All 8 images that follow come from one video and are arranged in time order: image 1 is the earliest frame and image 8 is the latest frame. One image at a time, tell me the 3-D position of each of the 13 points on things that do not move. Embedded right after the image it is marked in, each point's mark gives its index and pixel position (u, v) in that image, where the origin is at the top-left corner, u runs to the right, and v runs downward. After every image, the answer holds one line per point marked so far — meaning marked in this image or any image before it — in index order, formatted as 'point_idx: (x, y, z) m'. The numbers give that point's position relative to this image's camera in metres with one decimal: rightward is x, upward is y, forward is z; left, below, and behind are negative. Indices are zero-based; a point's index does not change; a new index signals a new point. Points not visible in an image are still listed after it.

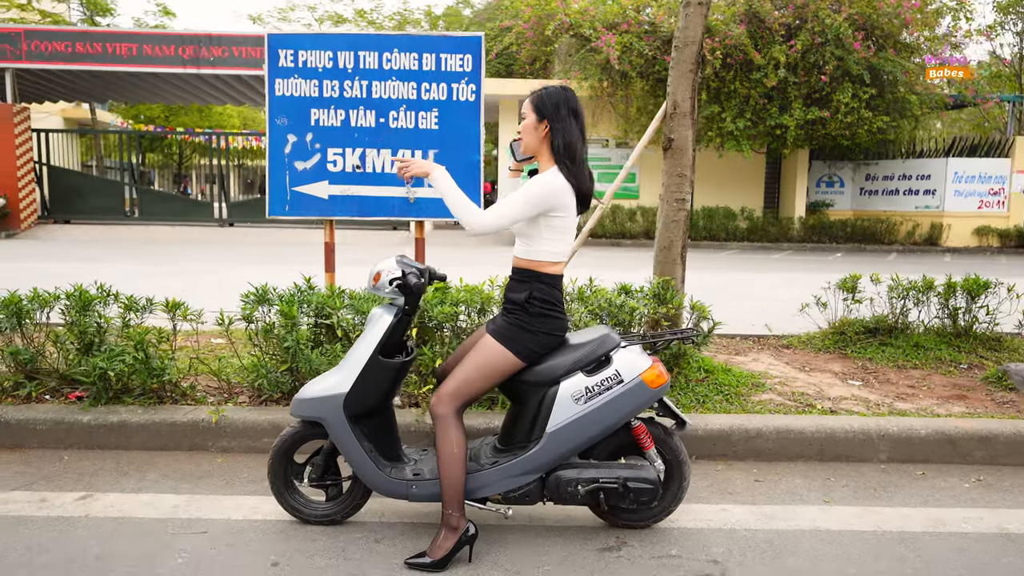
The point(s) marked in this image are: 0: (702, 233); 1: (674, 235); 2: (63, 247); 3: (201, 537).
0: (+4.6, +1.3, +17.3) m
1: (+1.2, +0.4, +5.4) m
2: (-9.1, +0.8, +14.5) m
3: (-1.4, -1.1, +3.2) m
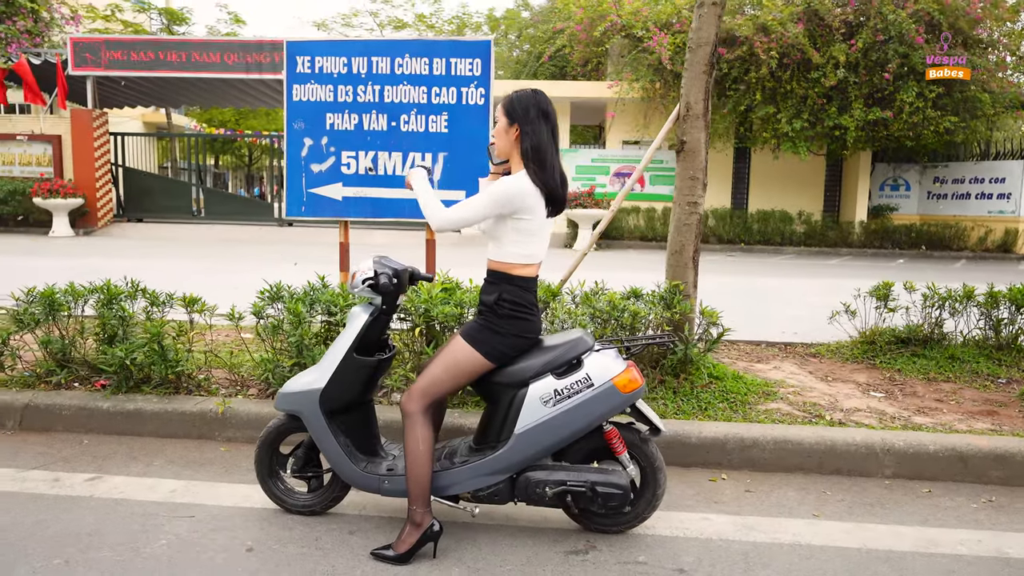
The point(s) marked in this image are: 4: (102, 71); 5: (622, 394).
0: (+5.8, +1.2, +16.9) m
1: (+1.3, +0.4, +5.3) m
2: (-8.2, +0.9, +15.3) m
3: (-1.5, -1.1, +3.4) m
4: (-10.2, +5.4, +17.8) m
5: (+0.5, -0.5, +3.2) m
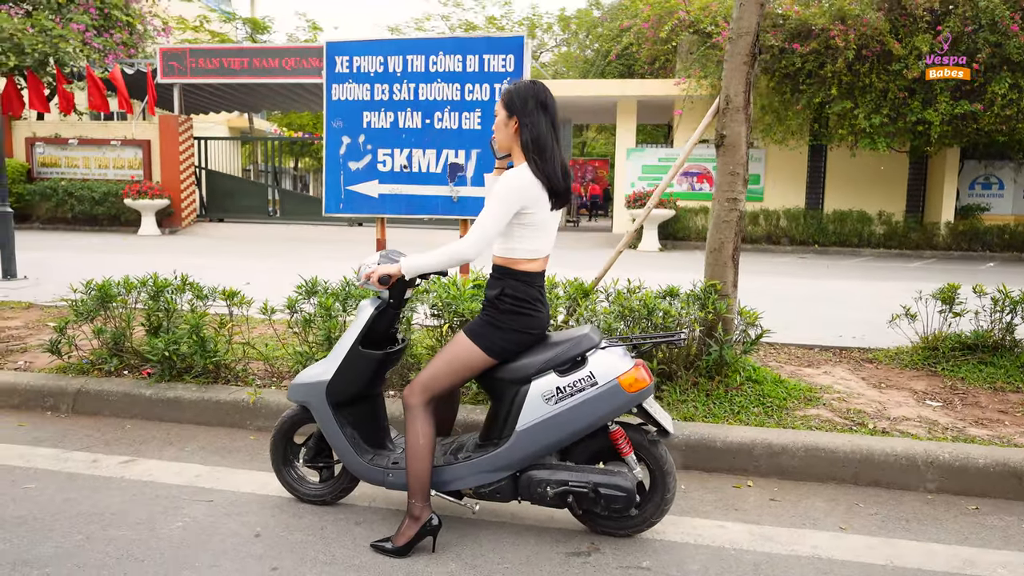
0: (+7.3, +1.1, +16.2) m
1: (+1.5, +0.4, +5.1) m
2: (-6.8, +1.0, +16.1) m
3: (-1.5, -1.1, +3.5) m
4: (-8.5, +5.5, +18.8) m
5: (+0.5, -0.5, +3.1) m
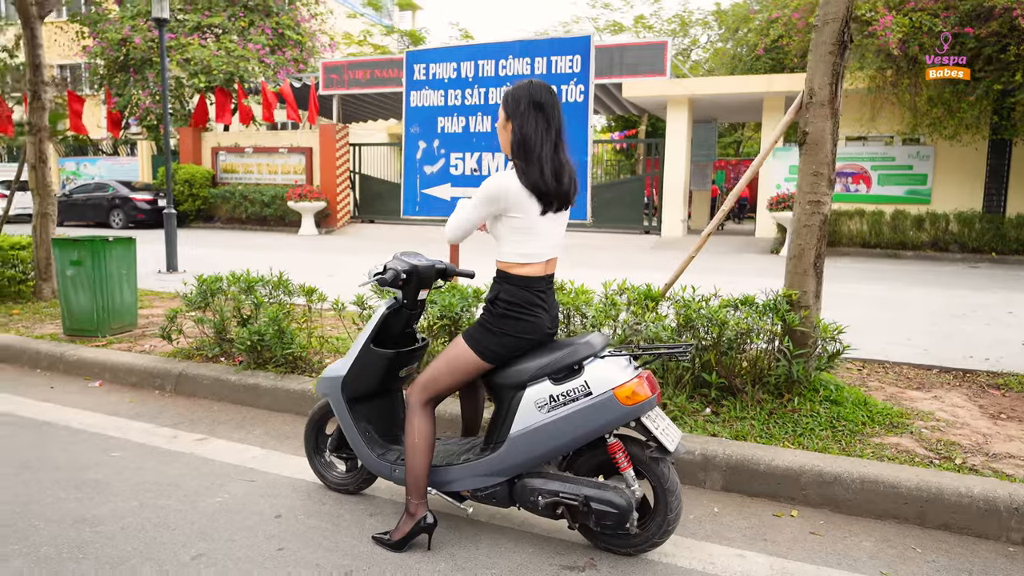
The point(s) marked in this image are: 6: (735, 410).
0: (+10.0, +0.8, +14.2) m
1: (+1.9, +0.3, +4.7) m
2: (-3.7, +1.1, +17.2) m
3: (-1.4, -1.0, +3.8) m
4: (-4.7, +5.6, +20.2) m
5: (+0.5, -0.5, +3.0) m
6: (+1.4, -0.8, +4.4) m
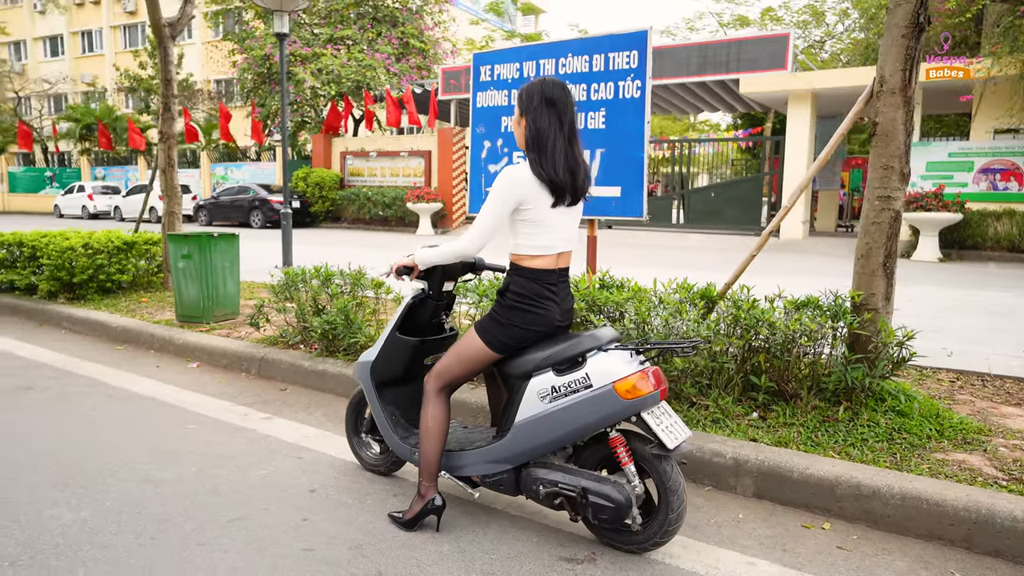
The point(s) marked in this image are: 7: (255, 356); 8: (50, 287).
0: (+11.9, +0.6, +12.3) m
1: (+2.2, +0.3, +4.4) m
2: (-1.1, +1.1, +17.7) m
3: (-1.3, -1.0, +4.1) m
4: (-1.4, +5.7, +20.9) m
5: (+0.5, -0.5, +2.9) m
6: (+1.6, -0.7, +4.2) m
7: (-2.1, -0.6, +5.8) m
8: (-5.1, 0.0, +7.9) m
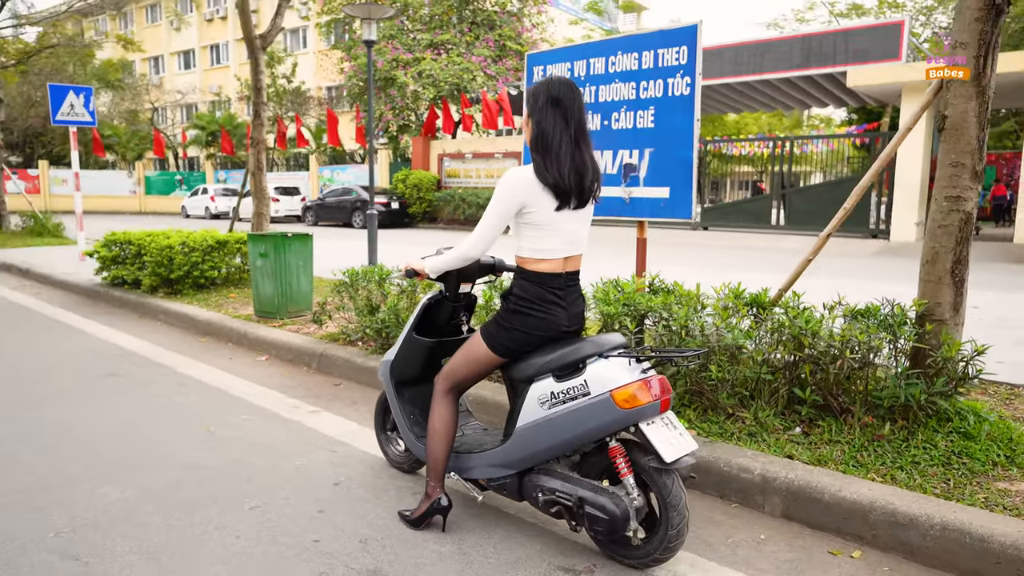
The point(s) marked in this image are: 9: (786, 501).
0: (+13.1, +0.4, +10.4) m
1: (+2.4, +0.2, +4.0) m
2: (+1.1, +1.1, +17.7) m
3: (-1.1, -1.0, +4.2) m
4: (+1.4, +5.7, +20.9) m
5: (+0.4, -0.5, +2.8) m
6: (+1.7, -0.8, +3.9) m
7: (-1.7, -0.5, +6.0) m
8: (-4.3, +0.1, +8.6) m
9: (+1.3, -1.0, +3.4) m
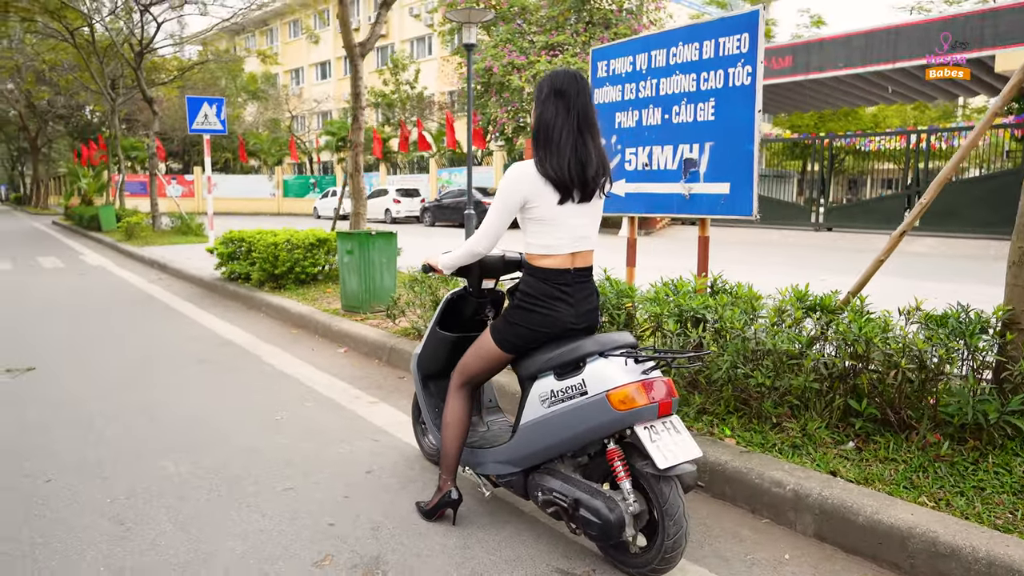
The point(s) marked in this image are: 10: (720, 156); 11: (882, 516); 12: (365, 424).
0: (+14.2, +0.2, +7.9) m
1: (+2.6, +0.2, +3.5) m
2: (+3.8, +1.1, +17.2) m
3: (-0.9, -0.9, +4.4) m
4: (+4.6, +5.6, +20.3) m
5: (+0.4, -0.5, +2.7) m
6: (+1.9, -0.8, +3.5) m
7: (-1.1, -0.5, +6.3) m
8: (-3.3, +0.1, +9.2) m
9: (+1.3, -1.0, +3.1) m
10: (+1.4, +0.9, +4.7) m
11: (+1.5, -0.9, +2.9) m
12: (-1.0, -0.9, +4.7) m
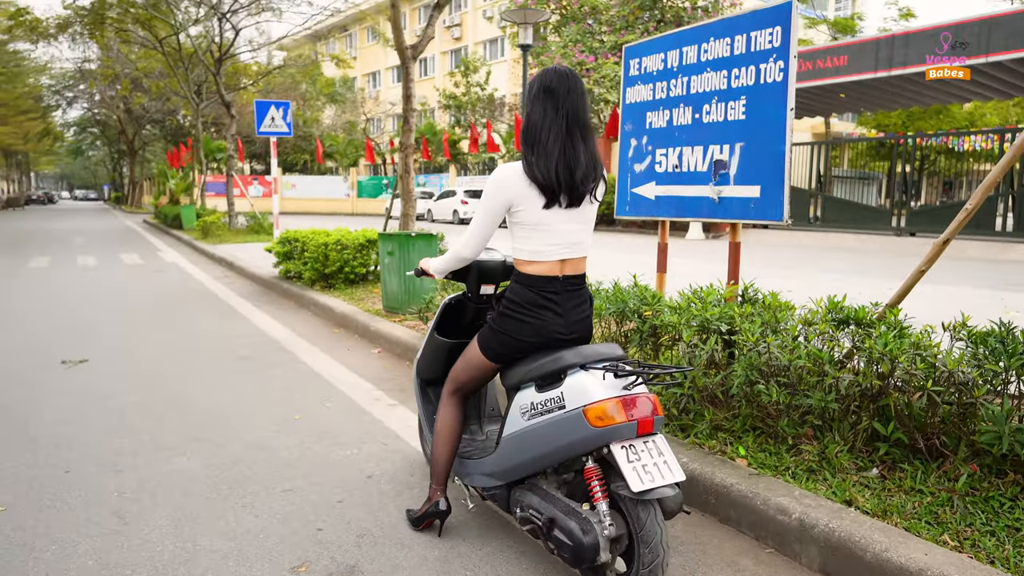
0: (+14.6, -0.1, +6.2) m
1: (+2.5, +0.1, +3.1) m
2: (+5.2, +0.9, +16.6) m
3: (-0.8, -1.0, +4.3) m
4: (+6.5, +5.4, +19.6) m
5: (+0.3, -0.5, +2.6) m
6: (+1.8, -0.9, +3.2) m
7: (-0.8, -0.5, +6.3) m
8: (-2.7, +0.2, +9.4) m
9: (+1.3, -1.1, +2.9) m
10: (+1.5, +0.8, +4.4) m
11: (+1.4, -1.0, +2.7) m
12: (-0.9, -0.9, +4.7) m
